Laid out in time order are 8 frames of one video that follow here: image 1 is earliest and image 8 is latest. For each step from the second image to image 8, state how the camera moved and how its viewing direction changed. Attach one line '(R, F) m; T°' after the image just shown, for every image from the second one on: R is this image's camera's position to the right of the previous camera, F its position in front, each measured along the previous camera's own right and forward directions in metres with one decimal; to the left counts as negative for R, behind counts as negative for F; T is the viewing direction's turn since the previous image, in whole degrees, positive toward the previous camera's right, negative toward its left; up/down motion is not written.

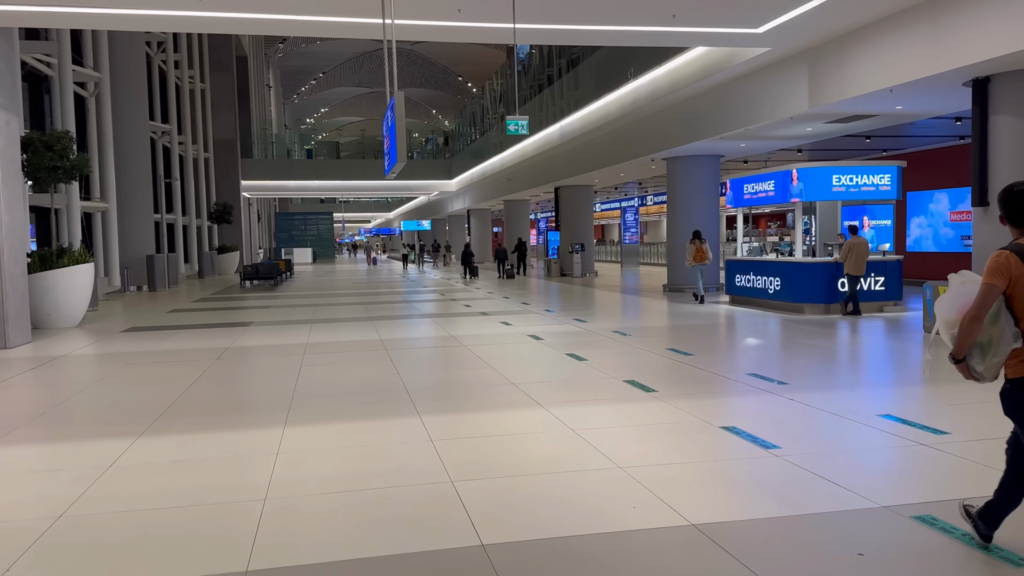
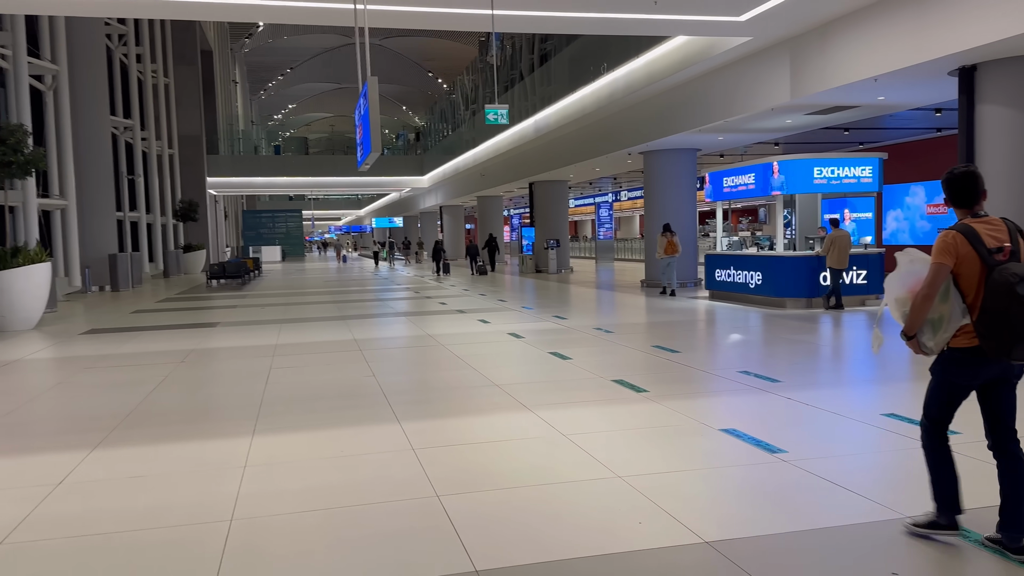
(-0.1, +0.3) m; +2°
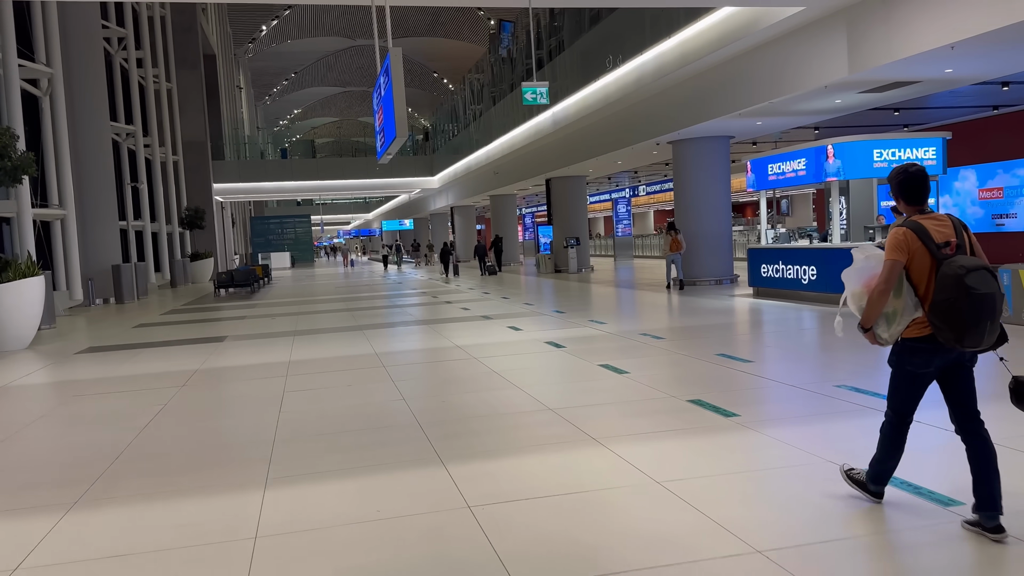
(-0.3, +0.9) m; -1°
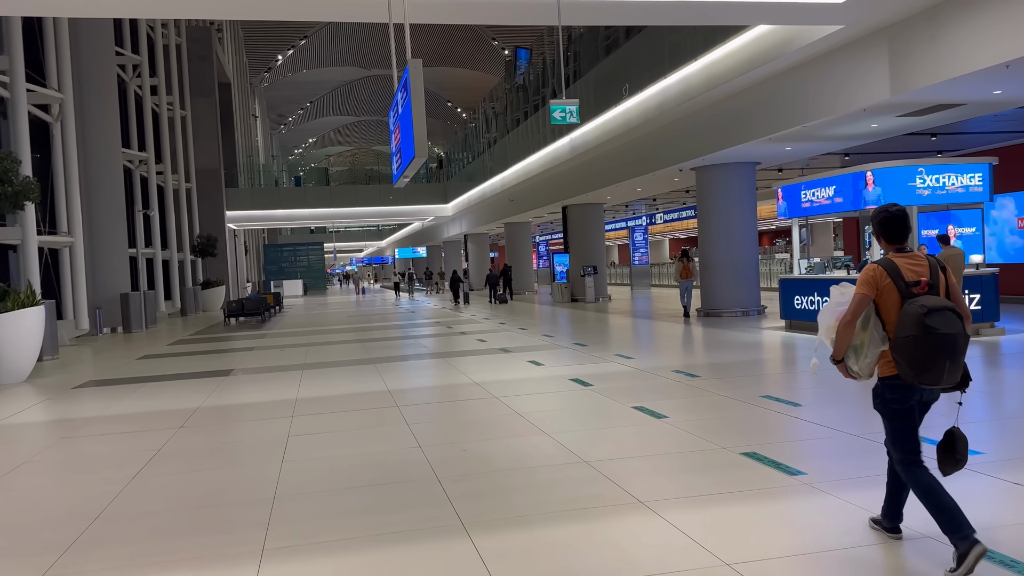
(-0.1, +0.5) m; -1°
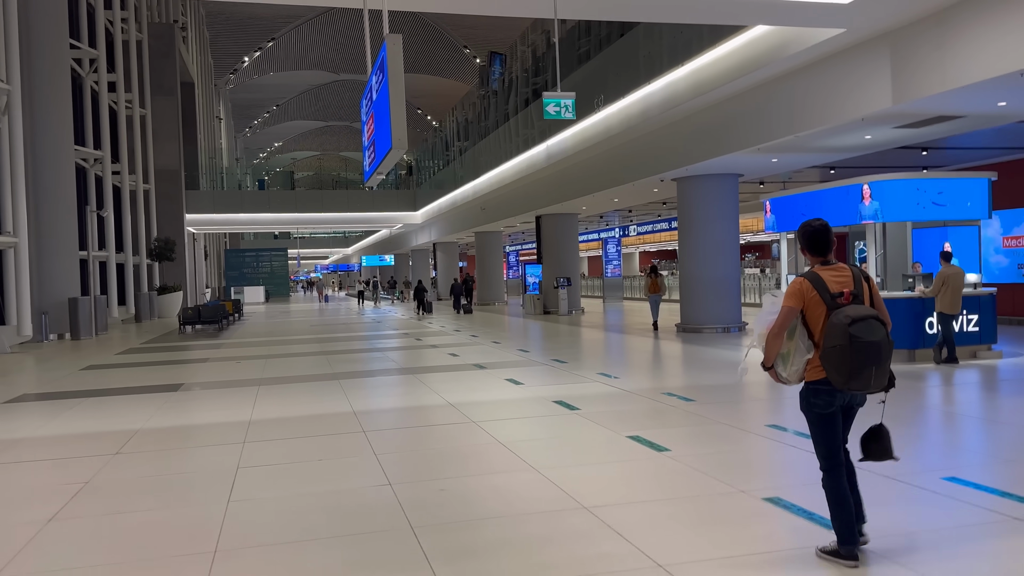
(-0.1, +0.6) m; +2°
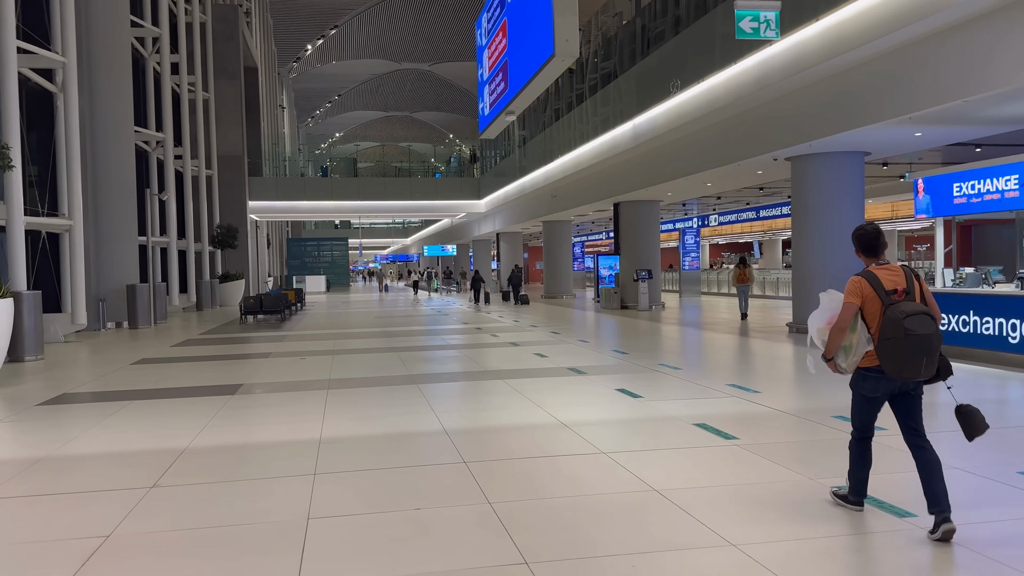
(-0.5, +1.4) m; -4°
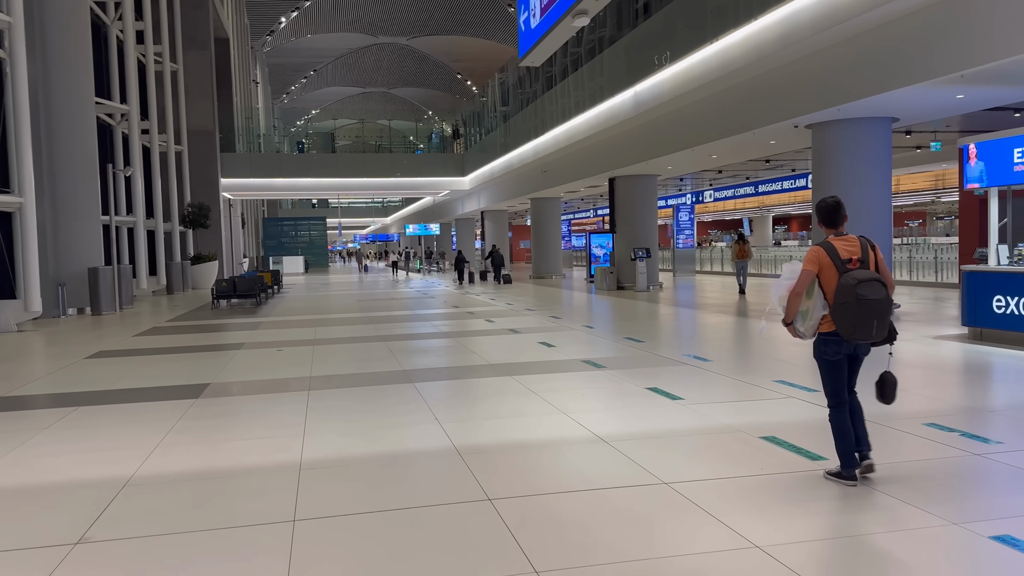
(-0.3, +1.1) m; +1°
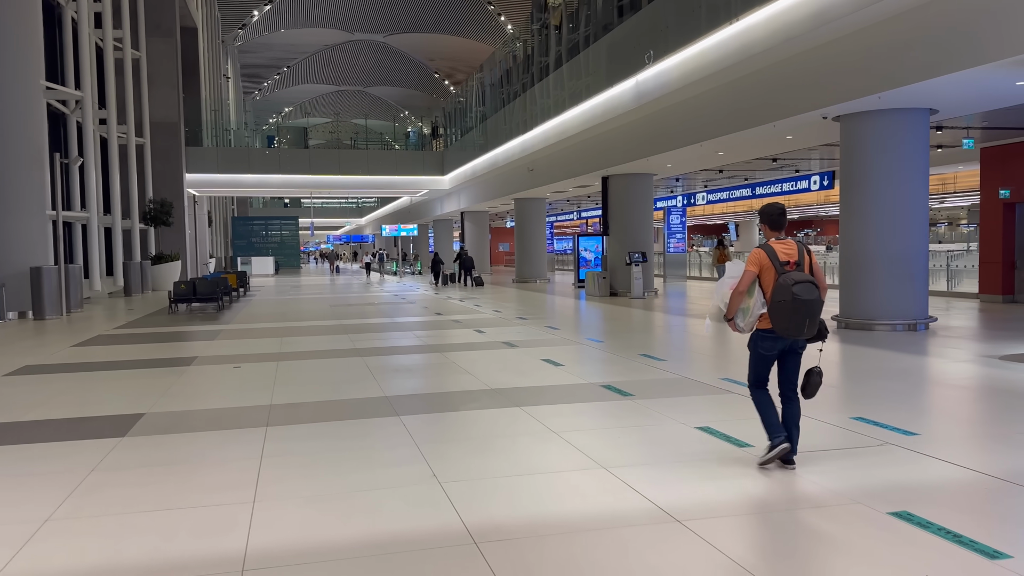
(-0.3, +1.3) m; +2°
